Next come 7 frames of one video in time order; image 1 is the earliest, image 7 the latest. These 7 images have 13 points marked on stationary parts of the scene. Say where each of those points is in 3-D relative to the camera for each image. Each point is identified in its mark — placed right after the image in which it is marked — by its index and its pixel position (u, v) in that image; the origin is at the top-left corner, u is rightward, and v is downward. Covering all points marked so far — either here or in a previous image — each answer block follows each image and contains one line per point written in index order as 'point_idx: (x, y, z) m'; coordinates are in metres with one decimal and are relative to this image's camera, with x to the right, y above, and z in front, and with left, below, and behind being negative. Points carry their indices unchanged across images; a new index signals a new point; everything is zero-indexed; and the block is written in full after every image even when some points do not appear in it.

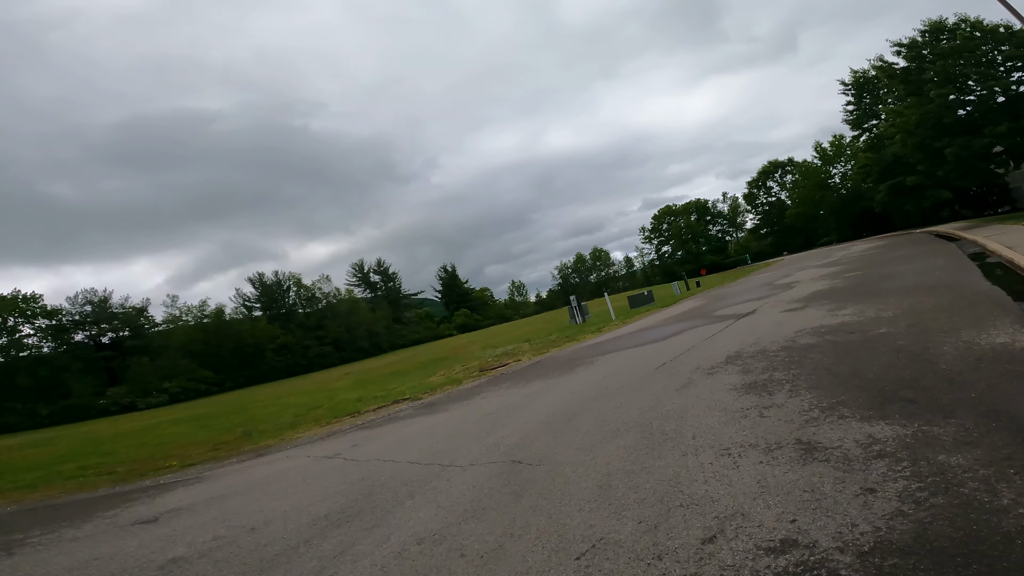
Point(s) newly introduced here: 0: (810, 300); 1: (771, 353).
0: (+7.8, -0.3, +16.2) m
1: (+4.2, -1.1, +9.9) m
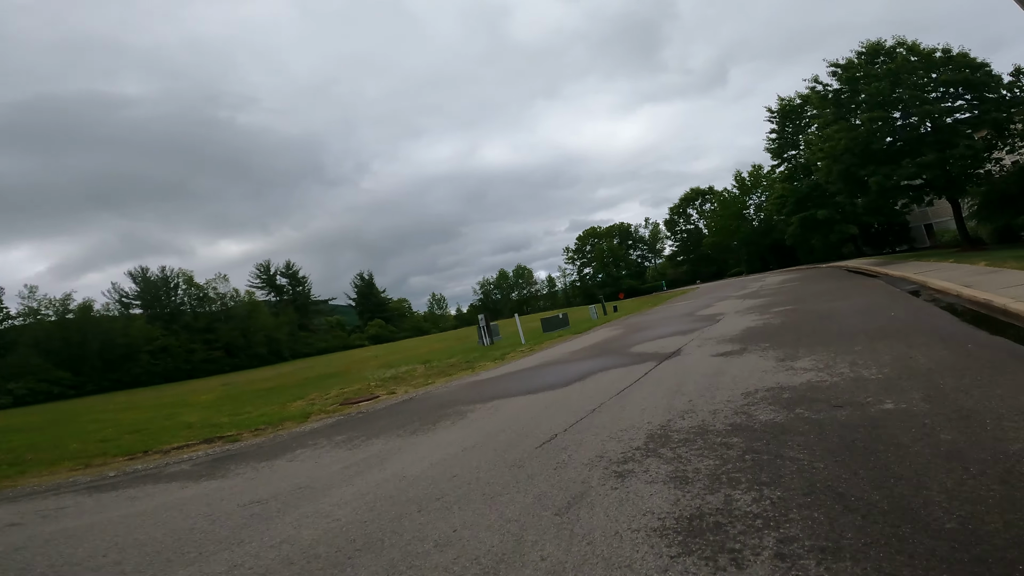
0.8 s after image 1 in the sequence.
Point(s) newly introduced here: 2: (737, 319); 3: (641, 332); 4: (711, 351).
0: (+4.9, -1.0, +12.8) m
1: (+2.0, -1.5, +6.0) m
2: (+6.4, -0.9, +17.6) m
3: (+4.3, -1.5, +20.1) m
4: (+3.8, -1.2, +11.6) m
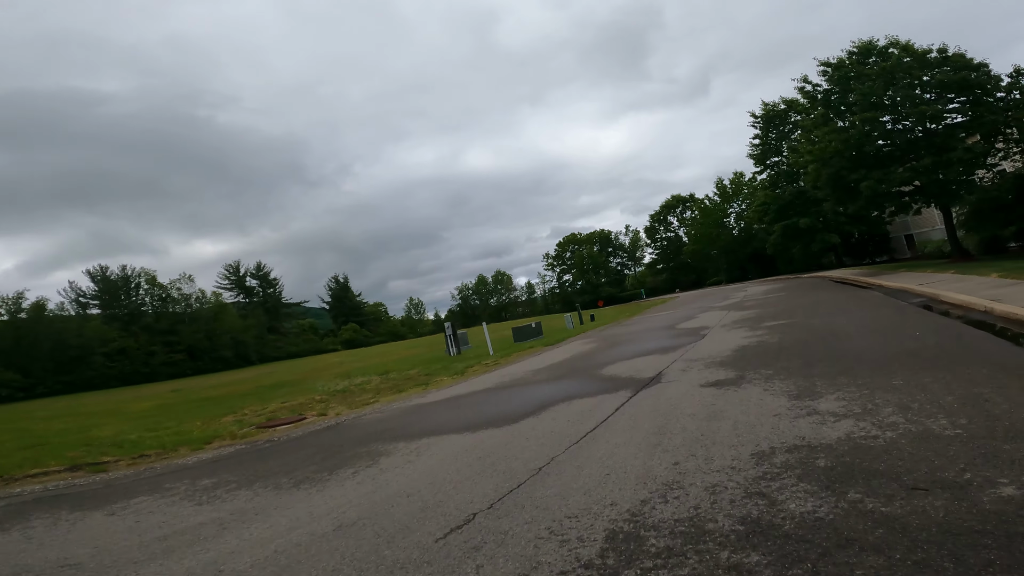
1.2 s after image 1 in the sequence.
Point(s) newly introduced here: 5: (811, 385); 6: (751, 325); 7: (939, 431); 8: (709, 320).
0: (+3.9, -1.2, +10.4) m
1: (+1.2, -1.5, +3.5) m
2: (+5.3, -1.1, +15.2) m
3: (+3.1, -1.7, +17.6) m
4: (+2.8, -1.3, +9.2) m
5: (+3.6, -1.2, +7.5) m
6: (+6.3, -1.0, +16.0) m
7: (+3.5, -1.2, +5.1) m
8: (+6.3, -1.1, +19.5) m
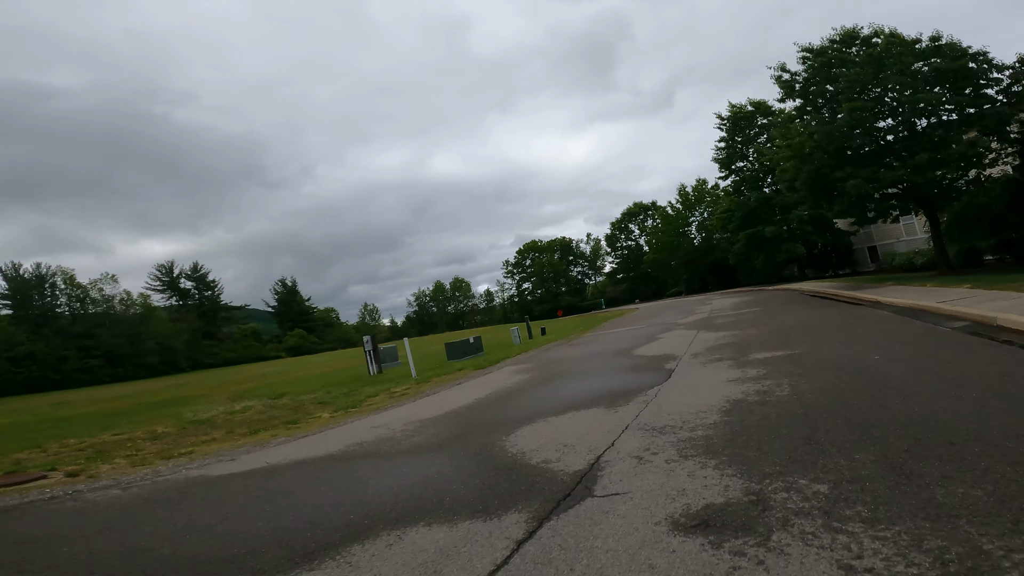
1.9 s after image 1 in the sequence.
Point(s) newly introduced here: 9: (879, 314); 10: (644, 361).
0: (+2.1, -1.3, +5.6) m
1: (-0.1, -1.5, -1.4) m
2: (+3.2, -1.4, +10.5) m
3: (+0.9, -1.9, +12.8) m
4: (+1.1, -1.5, +4.3) m
5: (+2.1, -1.3, +2.7) m
6: (+4.2, -1.2, +11.4) m
7: (+2.1, -1.3, +0.3) m
8: (+4.0, -1.4, +14.9) m
9: (+9.6, -0.7, +15.7) m
10: (+2.8, -1.5, +12.9) m
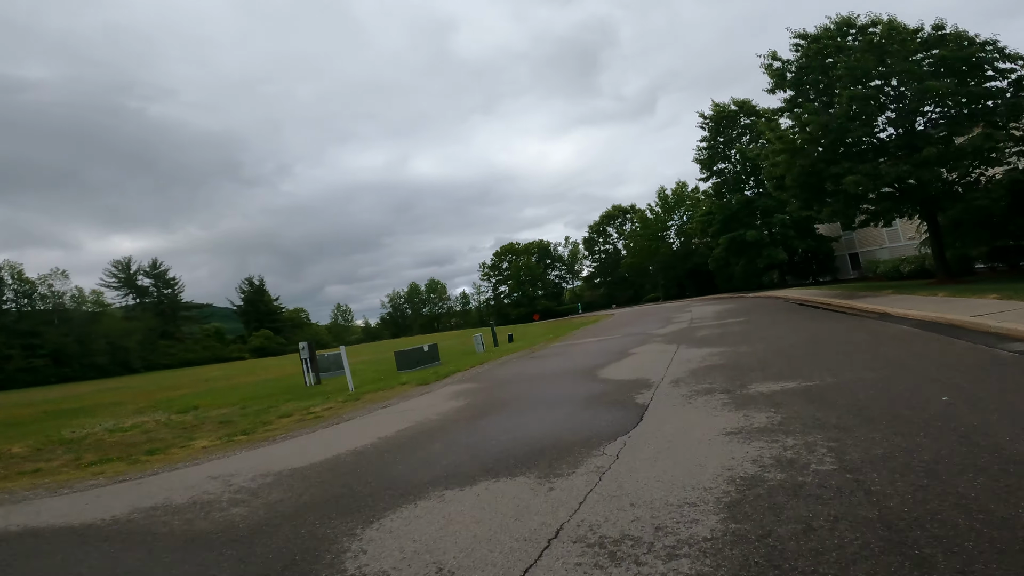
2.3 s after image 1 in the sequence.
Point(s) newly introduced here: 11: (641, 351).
0: (+1.2, -1.4, +2.6) m
1: (-0.8, -1.5, -4.5) m
2: (+2.1, -1.4, +7.6) m
3: (-0.4, -1.9, +9.8) m
4: (+0.2, -1.4, +1.3) m
5: (+1.2, -1.3, -0.3) m
6: (+3.0, -1.3, +8.5) m
7: (+1.3, -1.2, -2.7) m
8: (+2.7, -1.5, +12.0) m
9: (+8.3, -0.9, +12.9) m
10: (+1.6, -1.6, +9.9) m
11: (+3.2, -1.5, +15.1) m
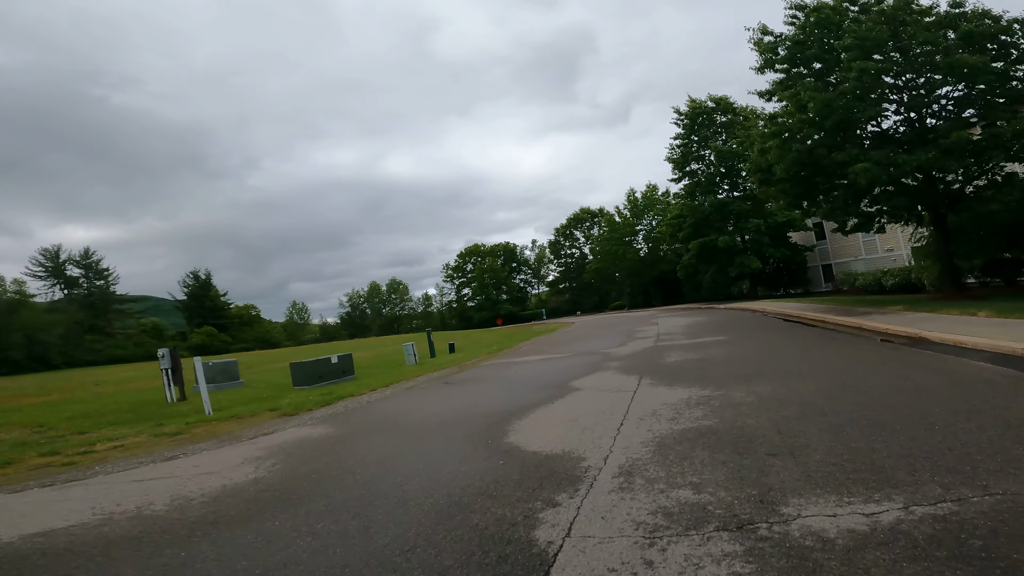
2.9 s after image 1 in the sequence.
0: (-0.1, -1.3, -2.1) m
1: (-1.7, -1.3, -9.2) m
2: (+0.6, -1.4, +2.9) m
3: (-2.0, -1.9, +5.0) m
4: (-1.0, -1.3, -3.4) m
5: (+0.1, -1.2, -5.0) m
6: (+1.5, -1.4, +3.9) m
7: (+0.3, -1.2, -7.4) m
8: (+1.0, -1.5, +7.3) m
9: (+6.6, -1.1, +8.6) m
10: (-0.1, -1.6, +5.3) m
11: (+1.3, -1.6, +10.5) m
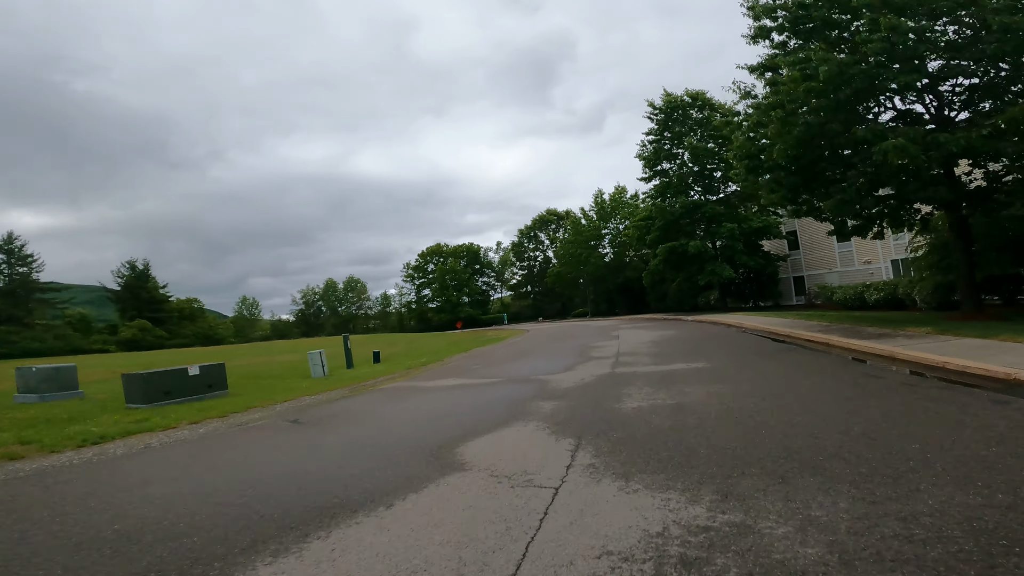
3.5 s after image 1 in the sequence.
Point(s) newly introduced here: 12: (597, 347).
0: (-1.0, -1.1, -6.7) m
1: (-2.3, -1.1, -13.9) m
2: (-0.6, -1.3, -1.6) m
3: (-3.3, -1.7, +0.3) m
4: (-1.8, -1.1, -8.1) m
5: (-0.6, -1.0, -9.5) m
6: (+0.3, -1.3, -0.7) m
7: (-0.3, -1.0, -11.9) m
8: (-0.4, -1.4, +2.8) m
9: (+5.1, -1.3, +4.3) m
10: (-1.3, -1.5, +0.7) m
11: (-0.3, -1.5, +6.0) m
12: (+2.8, -1.8, +18.7) m
